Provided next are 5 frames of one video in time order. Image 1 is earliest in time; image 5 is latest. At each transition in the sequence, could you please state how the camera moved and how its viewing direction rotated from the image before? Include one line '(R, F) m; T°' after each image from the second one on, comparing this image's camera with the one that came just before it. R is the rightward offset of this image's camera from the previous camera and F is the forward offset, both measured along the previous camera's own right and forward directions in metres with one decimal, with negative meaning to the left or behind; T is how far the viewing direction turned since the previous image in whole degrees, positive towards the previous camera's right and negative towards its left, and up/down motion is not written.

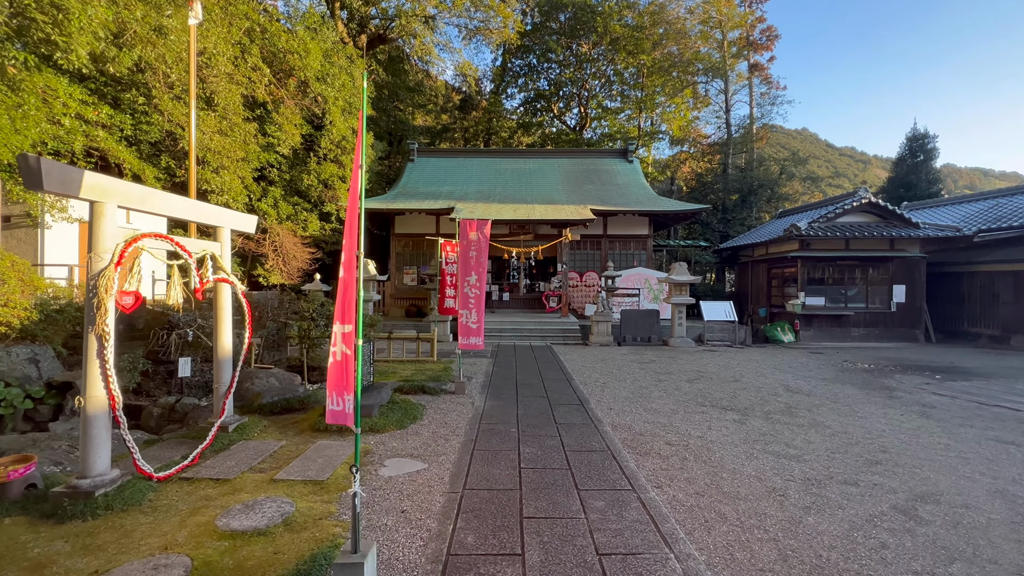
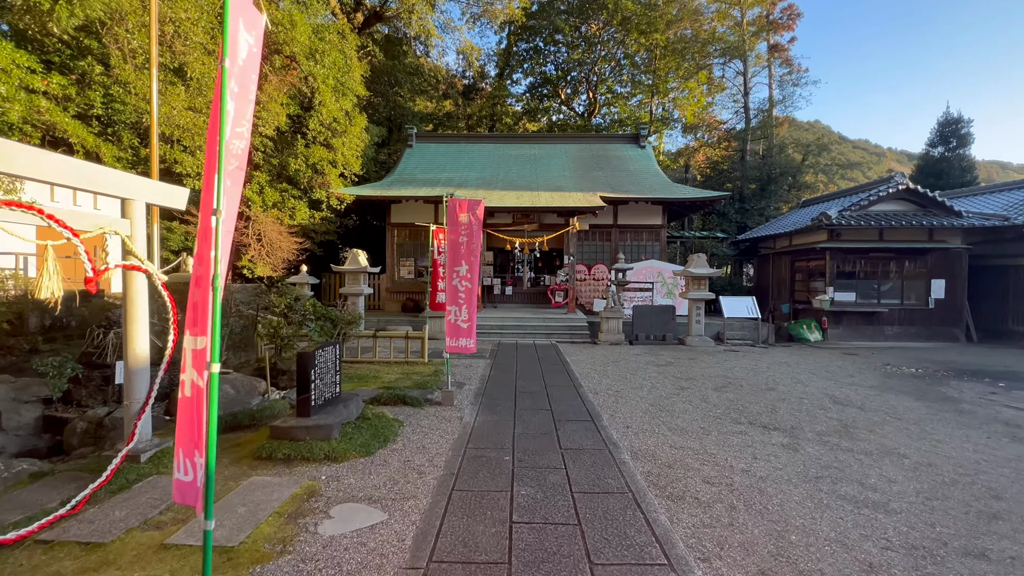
(+0.1, +0.9) m; -1°
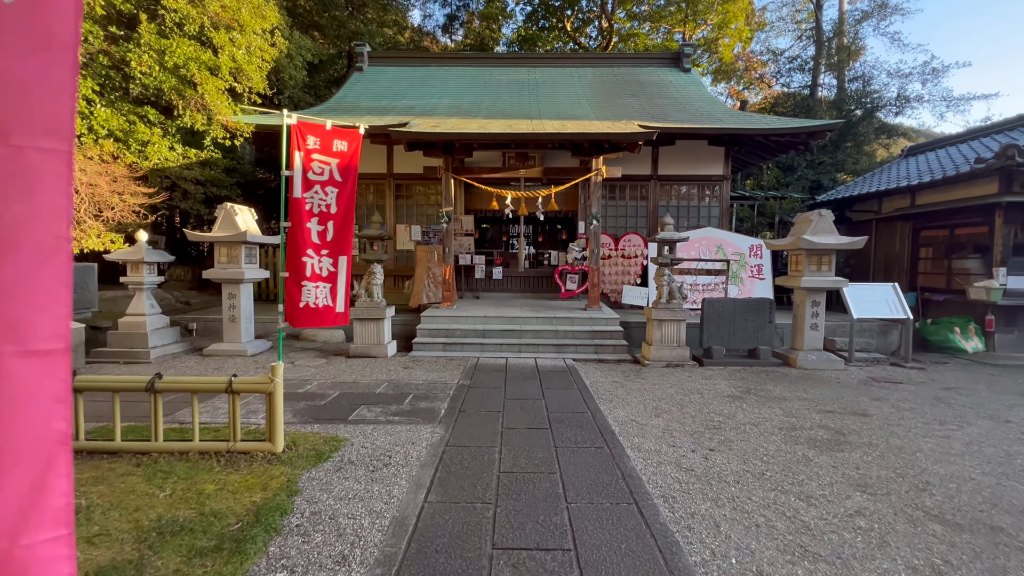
(+0.1, +4.3) m; 0°
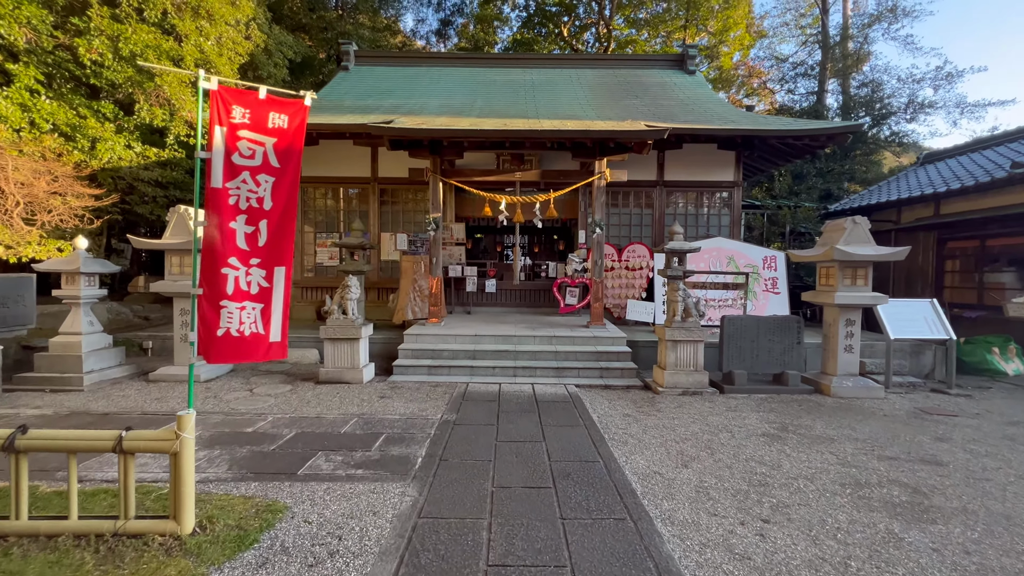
(0.0, +0.7) m; +1°
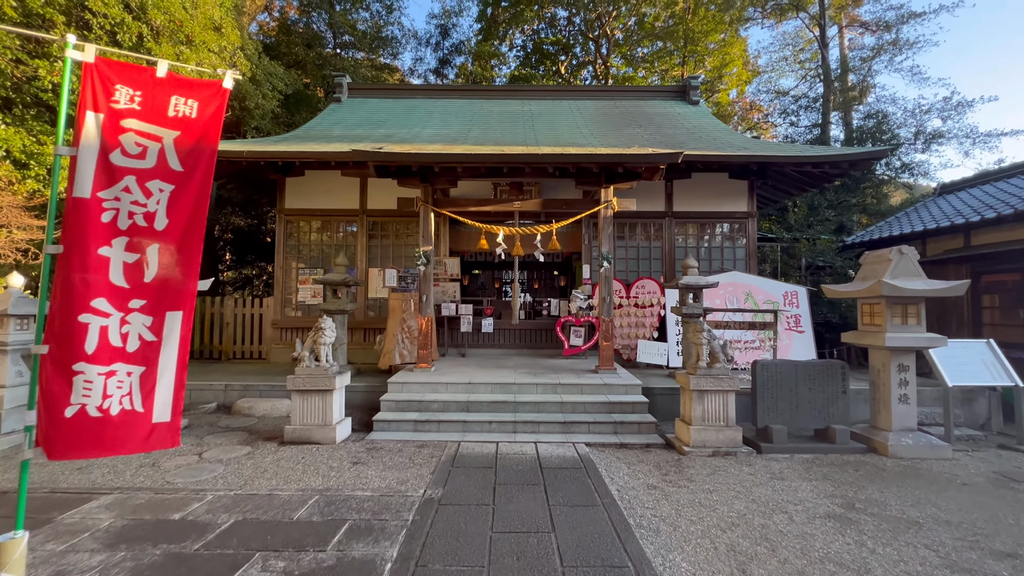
(0.0, +0.7) m; 0°
